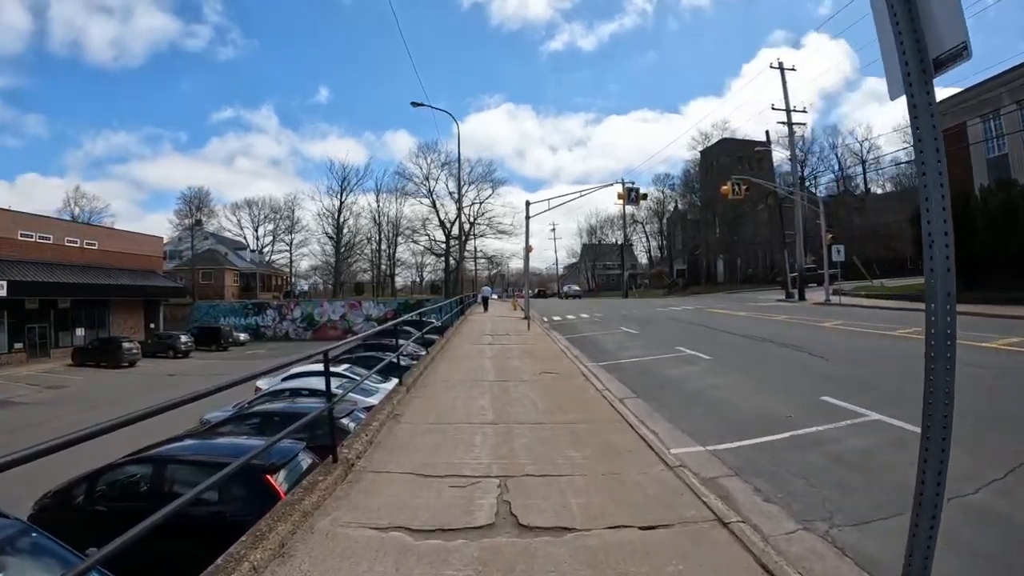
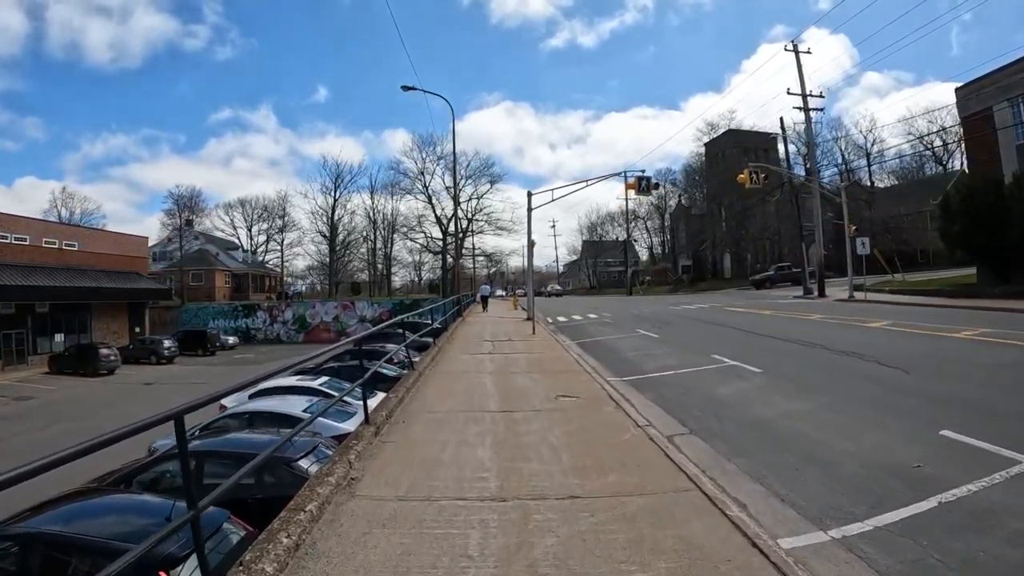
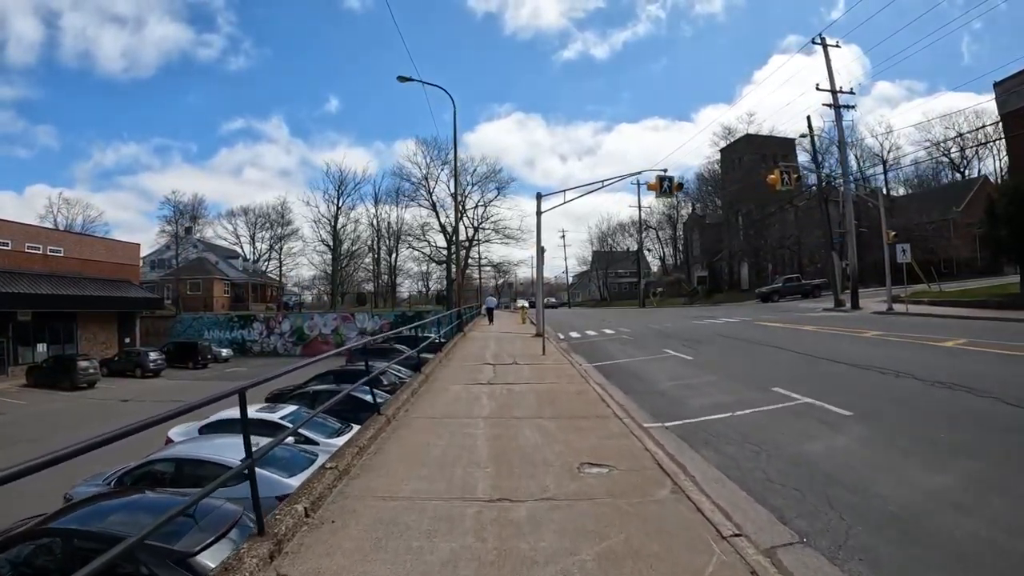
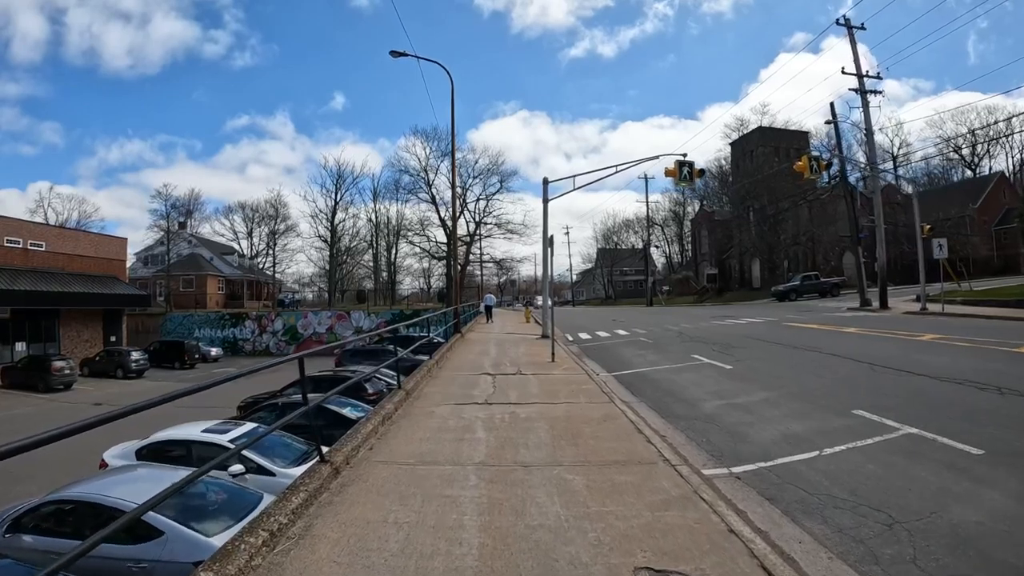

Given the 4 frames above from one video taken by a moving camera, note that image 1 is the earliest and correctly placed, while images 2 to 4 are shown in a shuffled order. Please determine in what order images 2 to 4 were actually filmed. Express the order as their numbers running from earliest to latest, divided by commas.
2, 3, 4
